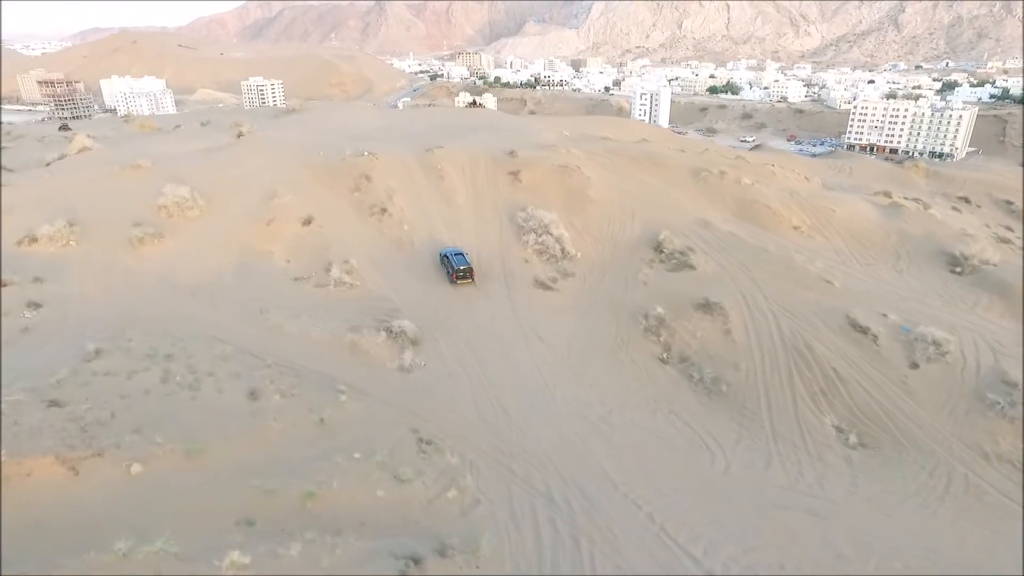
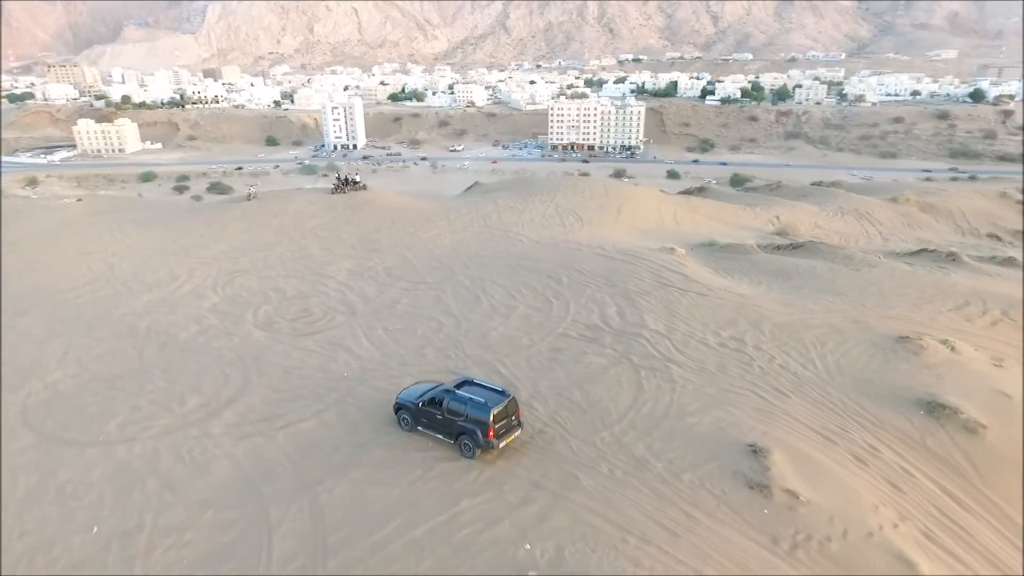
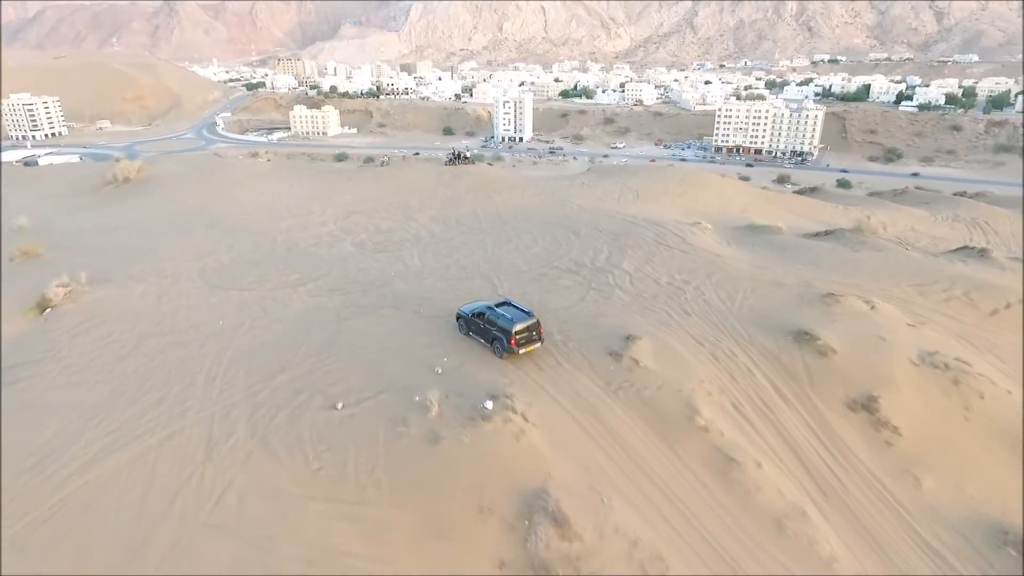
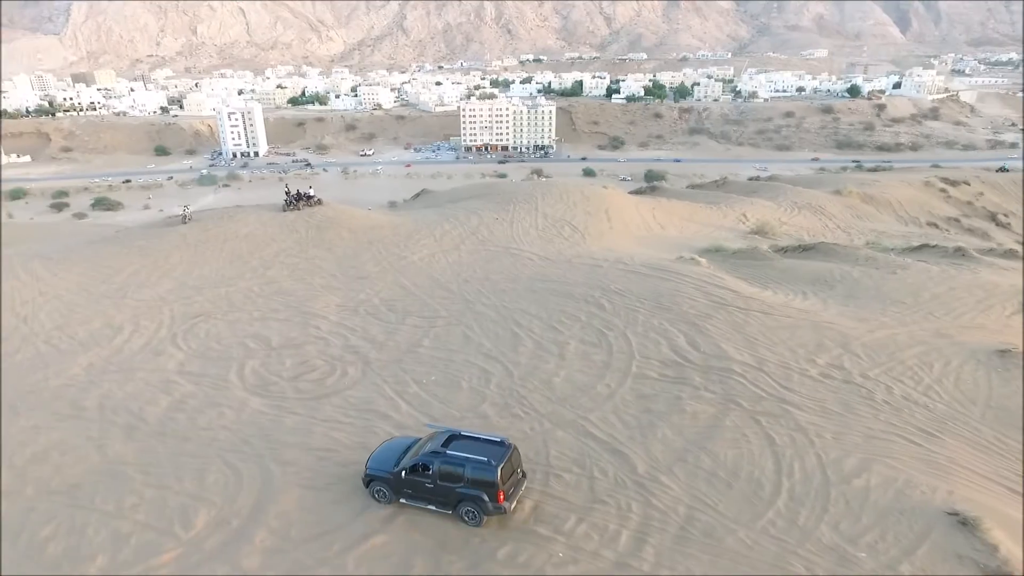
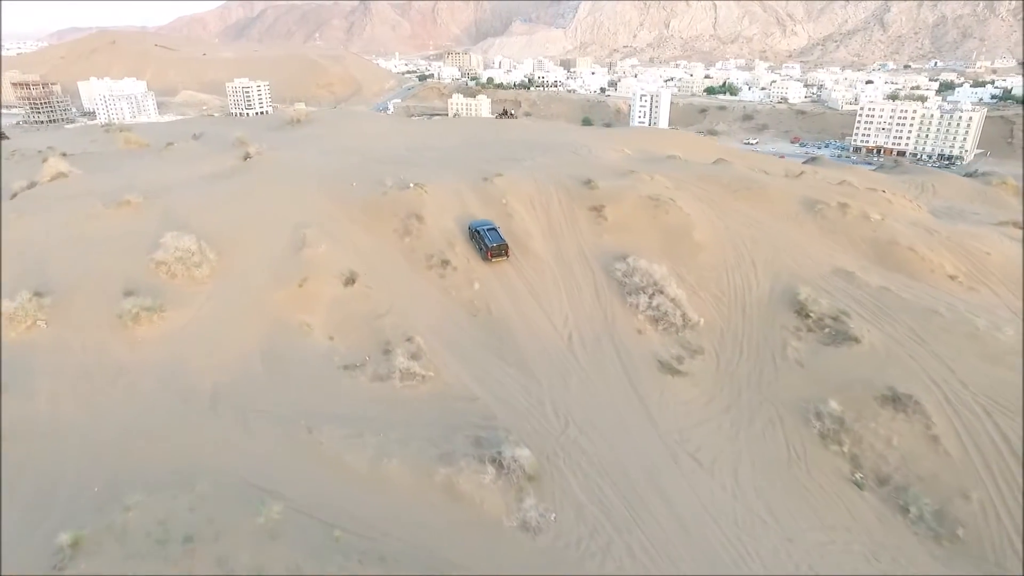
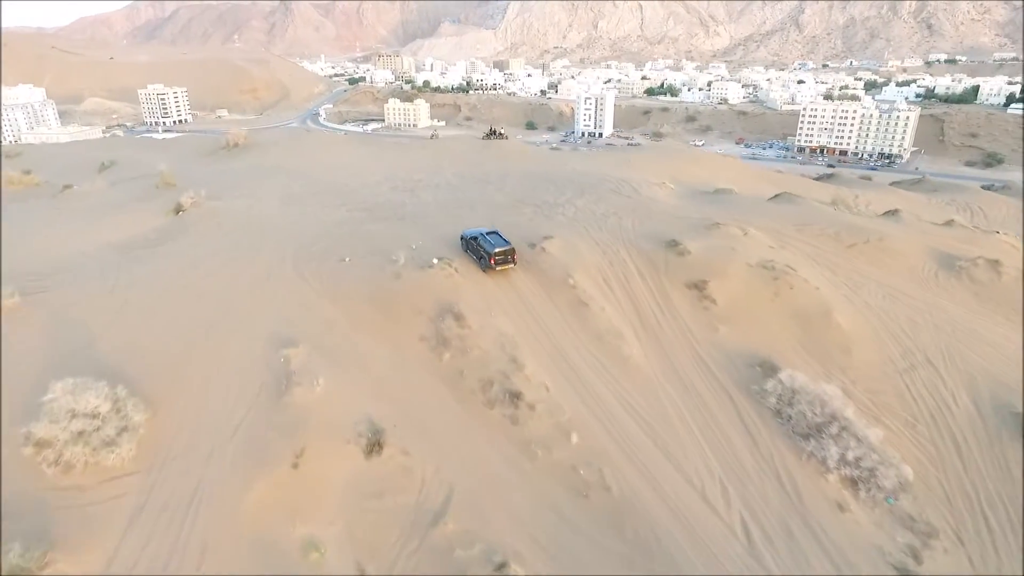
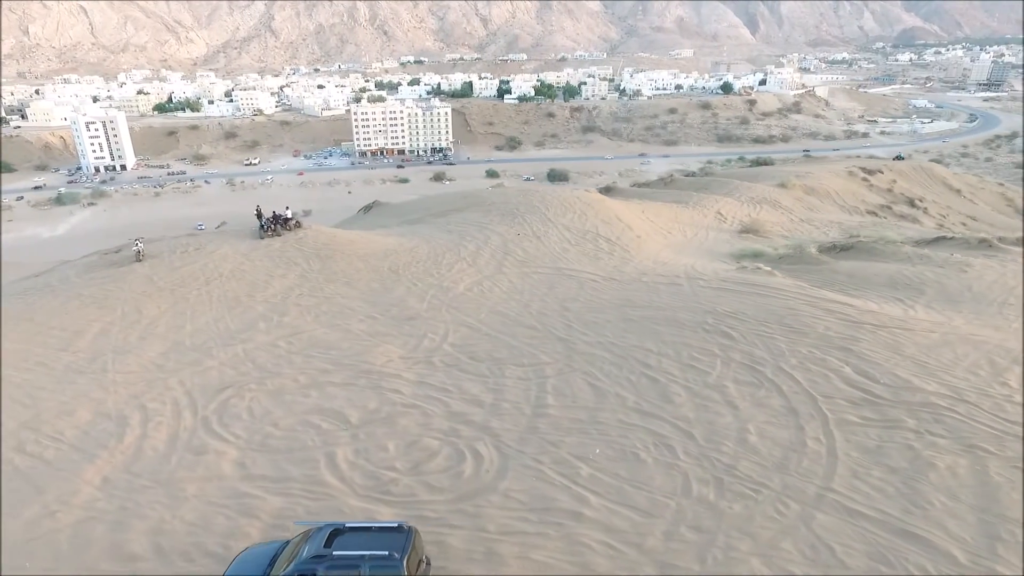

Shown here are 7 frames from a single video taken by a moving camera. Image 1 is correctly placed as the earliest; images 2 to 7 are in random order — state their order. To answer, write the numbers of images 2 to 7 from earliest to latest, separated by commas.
5, 6, 3, 2, 4, 7
